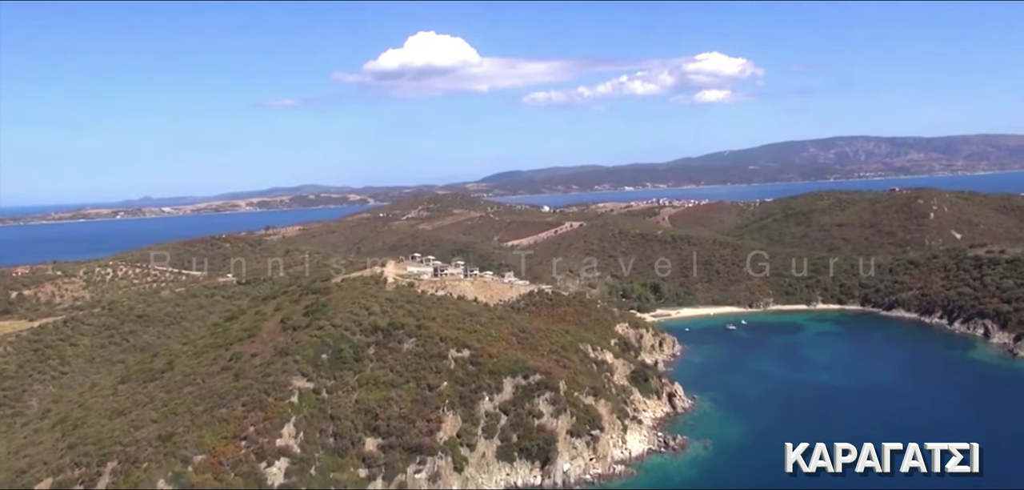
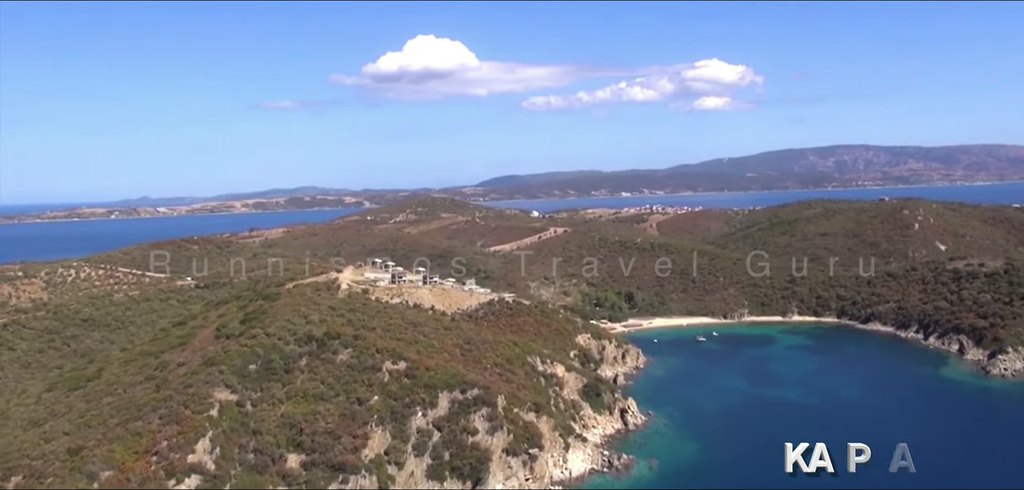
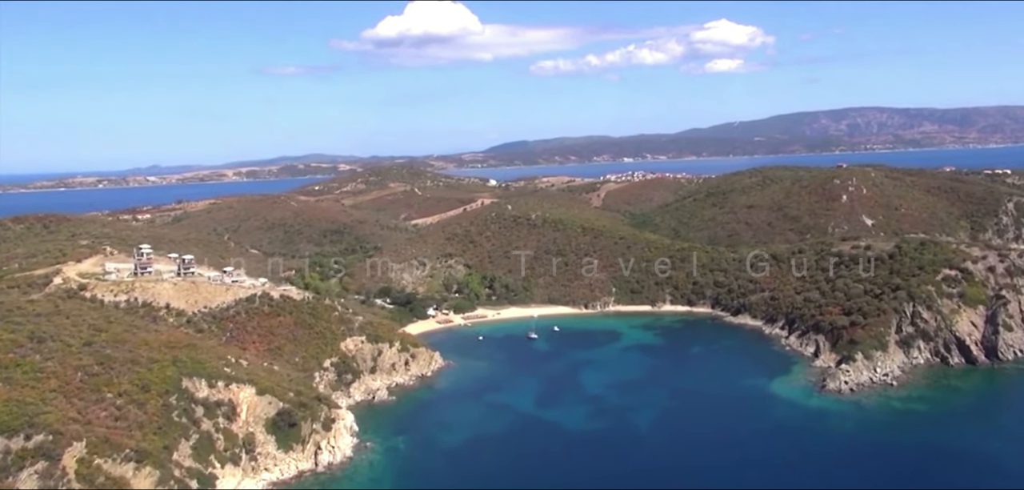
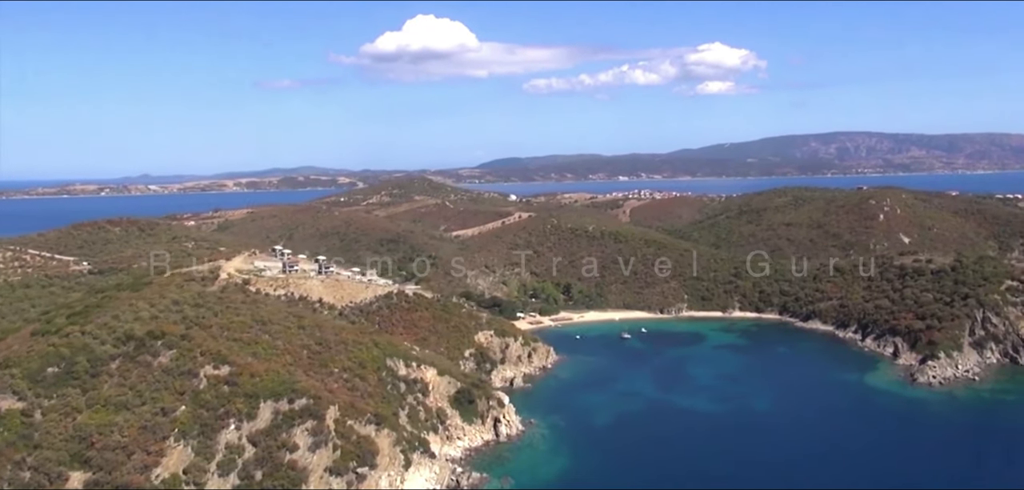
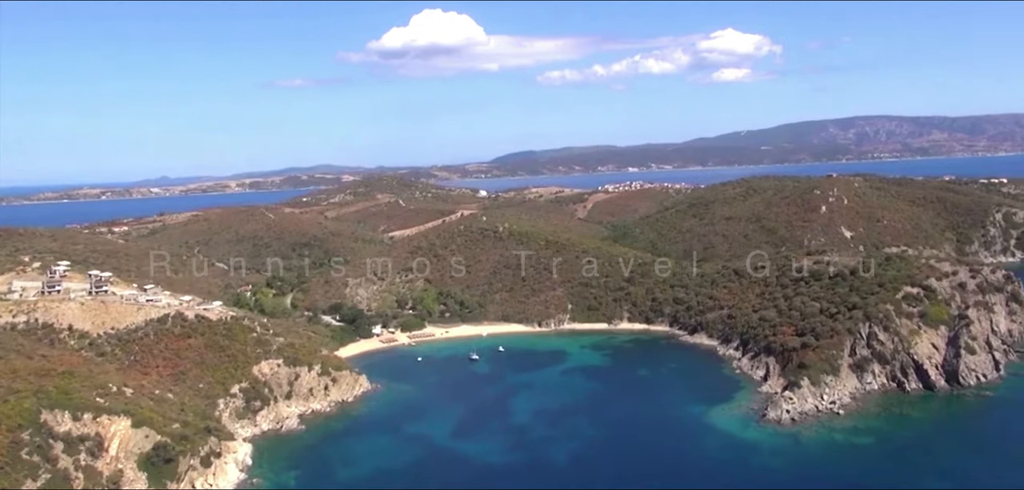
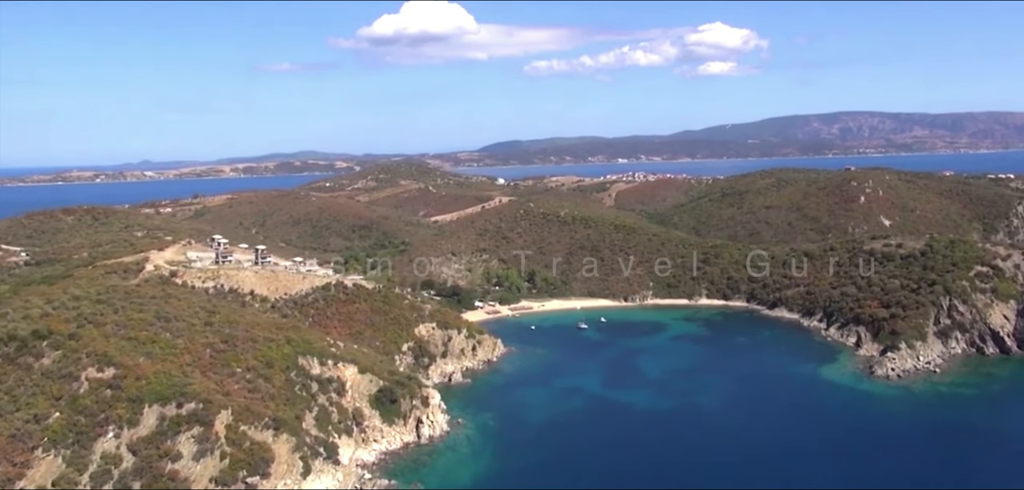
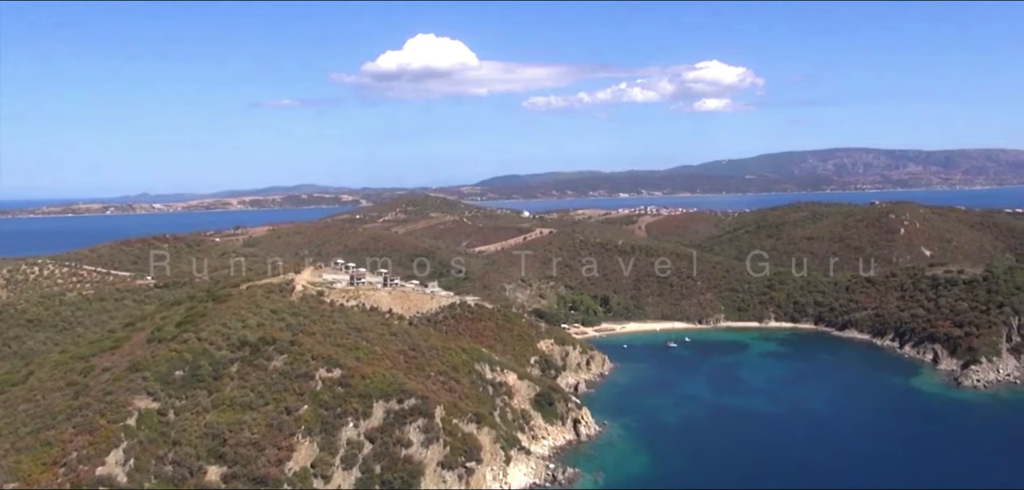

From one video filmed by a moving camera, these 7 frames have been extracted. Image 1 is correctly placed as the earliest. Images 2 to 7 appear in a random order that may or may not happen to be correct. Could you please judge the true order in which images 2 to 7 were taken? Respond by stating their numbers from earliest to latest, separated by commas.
2, 7, 4, 6, 3, 5
